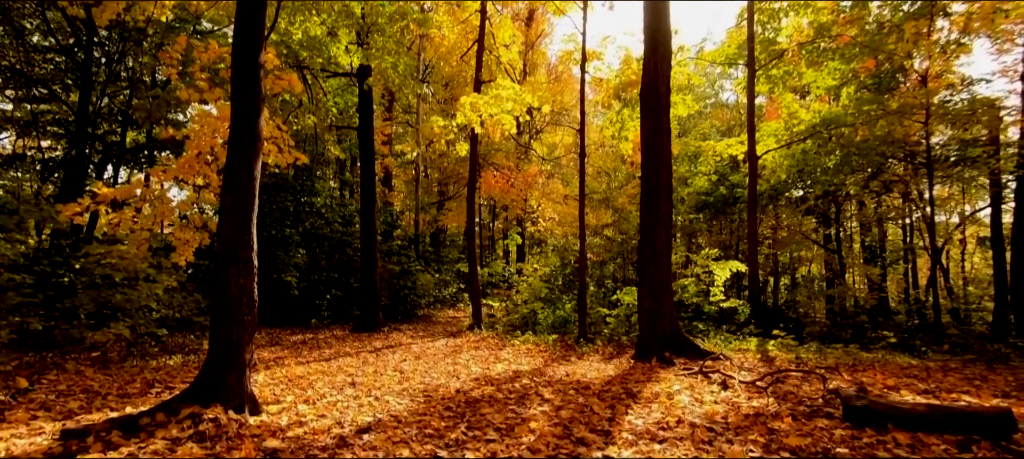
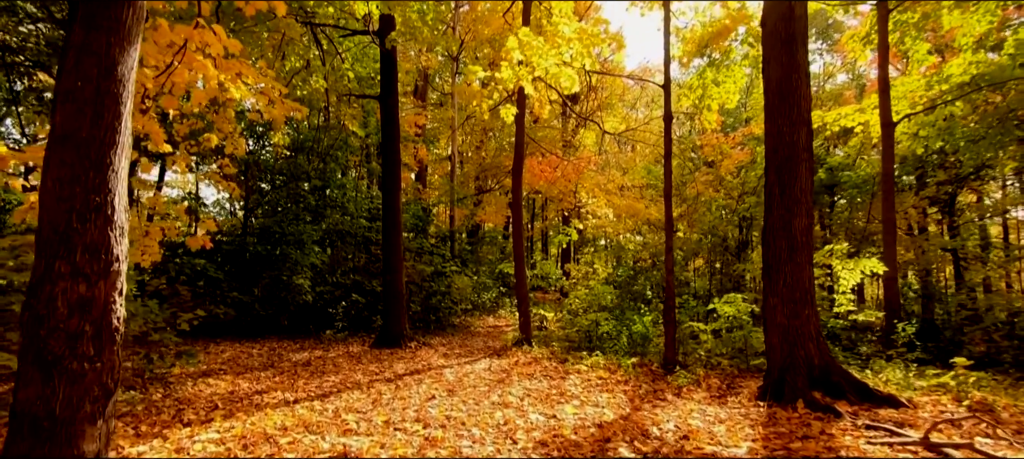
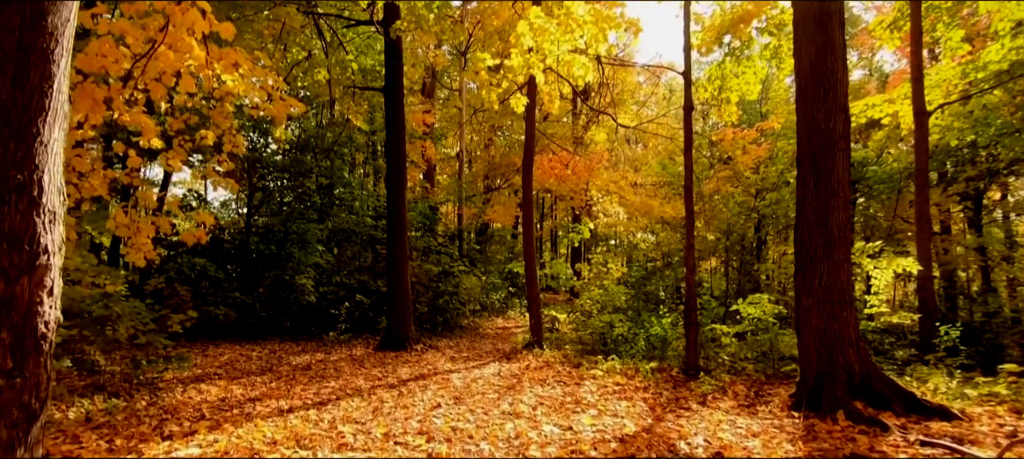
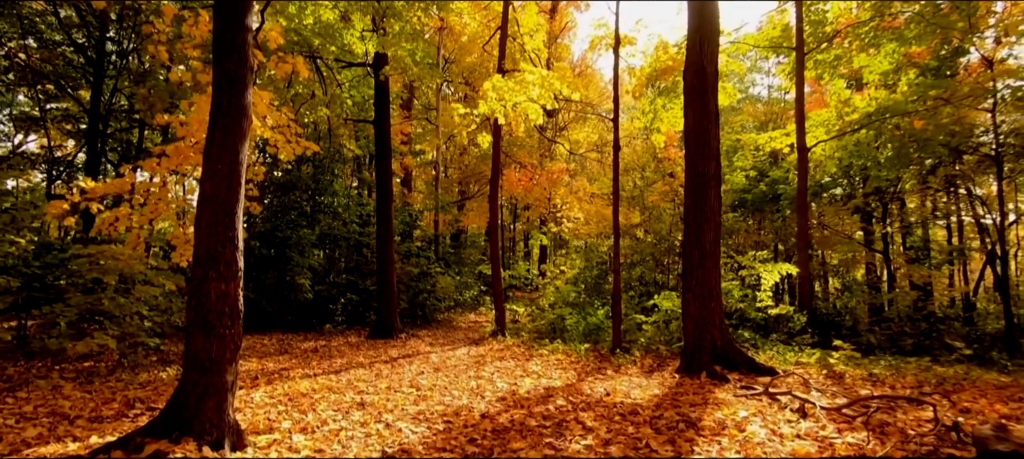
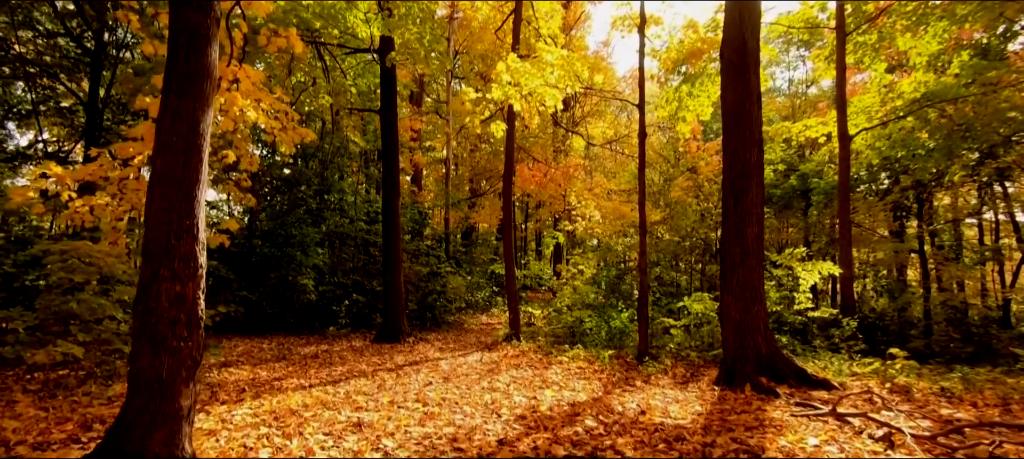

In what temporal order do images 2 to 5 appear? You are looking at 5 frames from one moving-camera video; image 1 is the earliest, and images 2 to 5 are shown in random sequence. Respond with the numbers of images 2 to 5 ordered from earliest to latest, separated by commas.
4, 5, 2, 3
